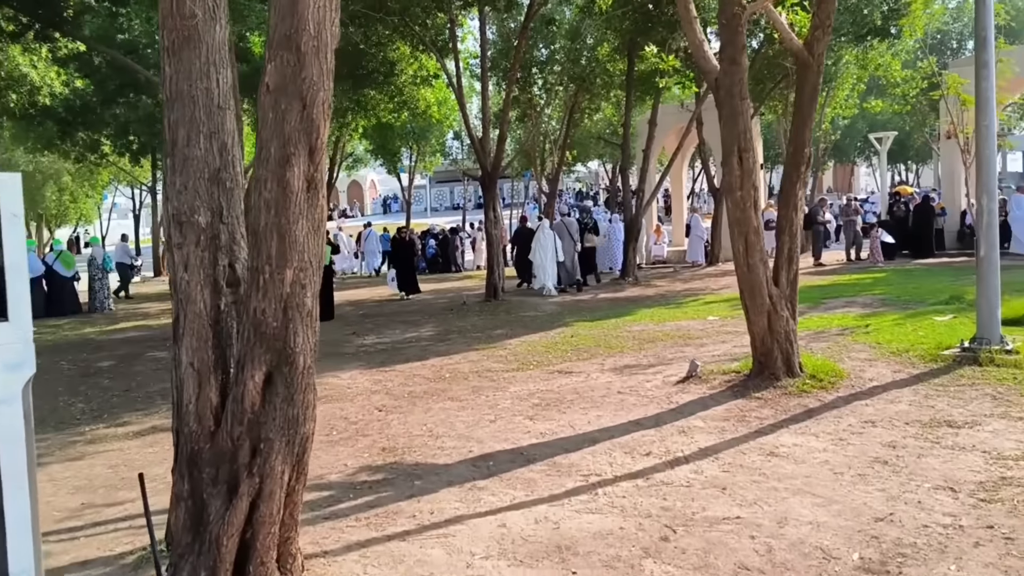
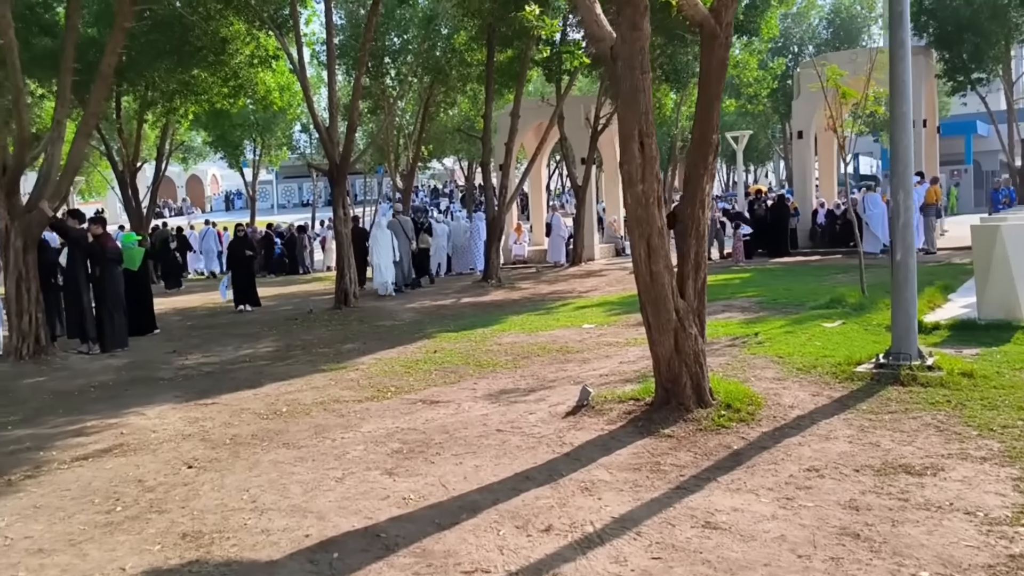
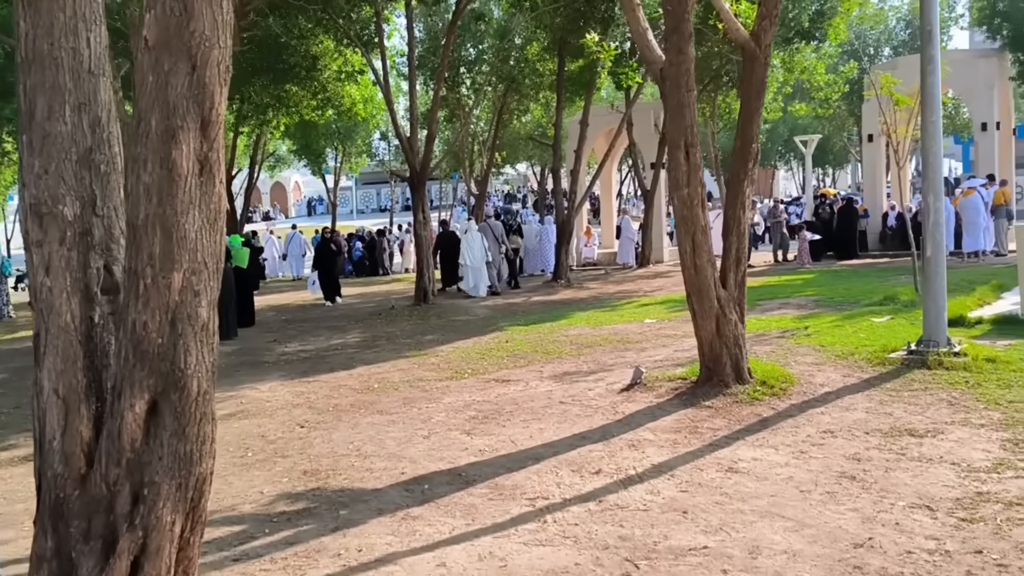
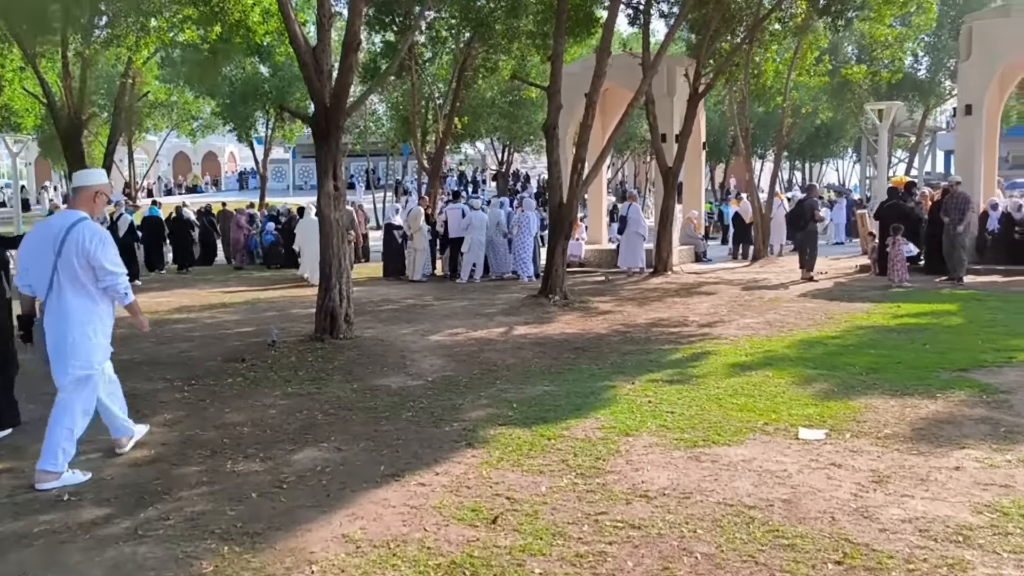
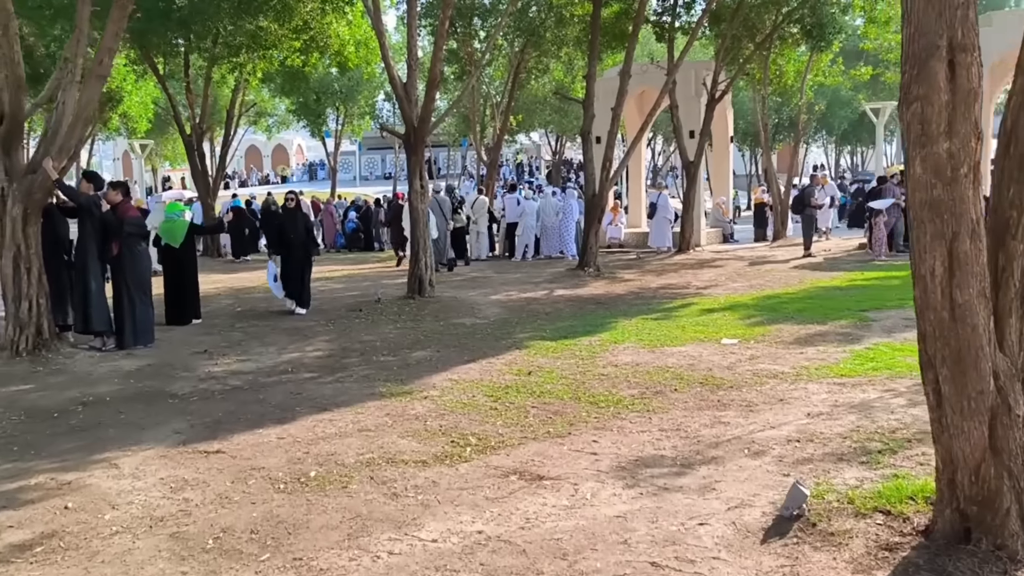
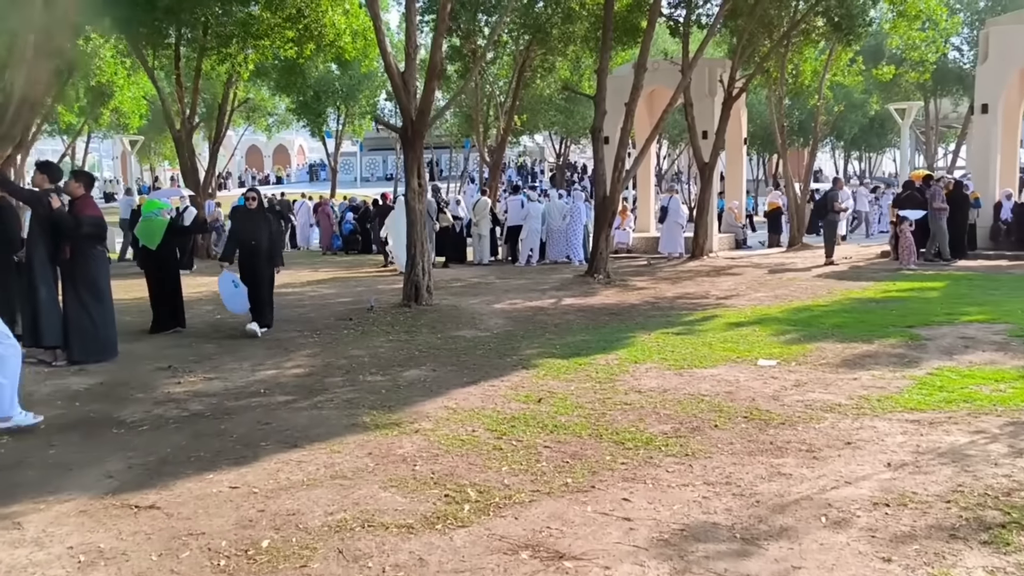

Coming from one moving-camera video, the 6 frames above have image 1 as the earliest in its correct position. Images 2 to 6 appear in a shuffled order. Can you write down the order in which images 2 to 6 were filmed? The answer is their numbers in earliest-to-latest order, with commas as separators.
3, 2, 5, 6, 4
